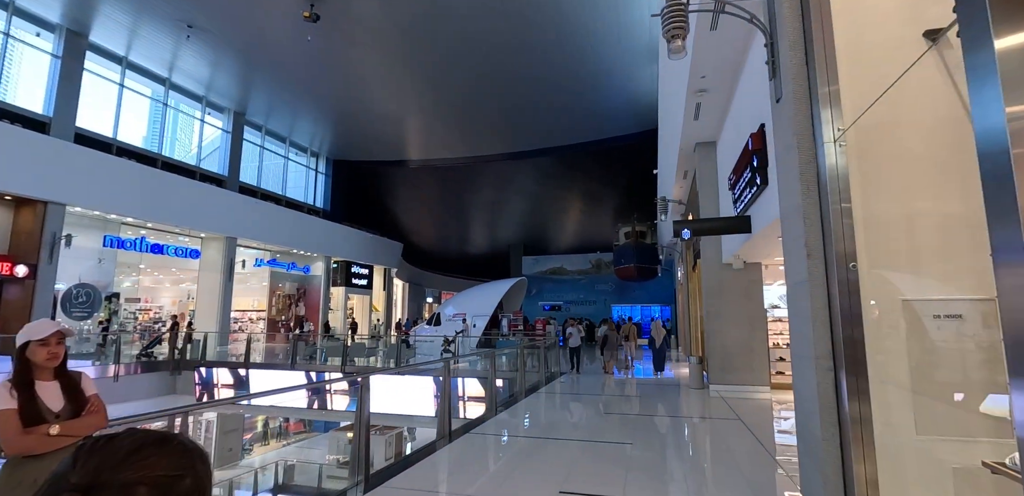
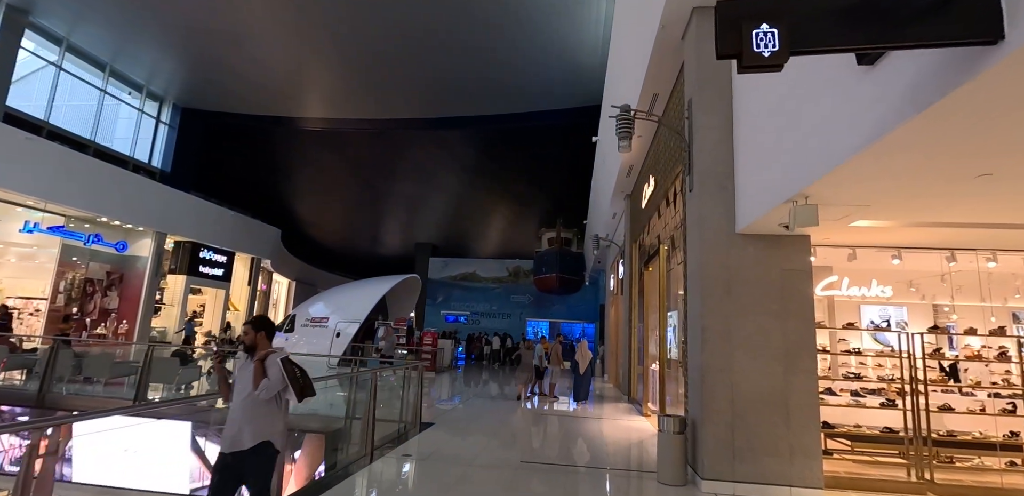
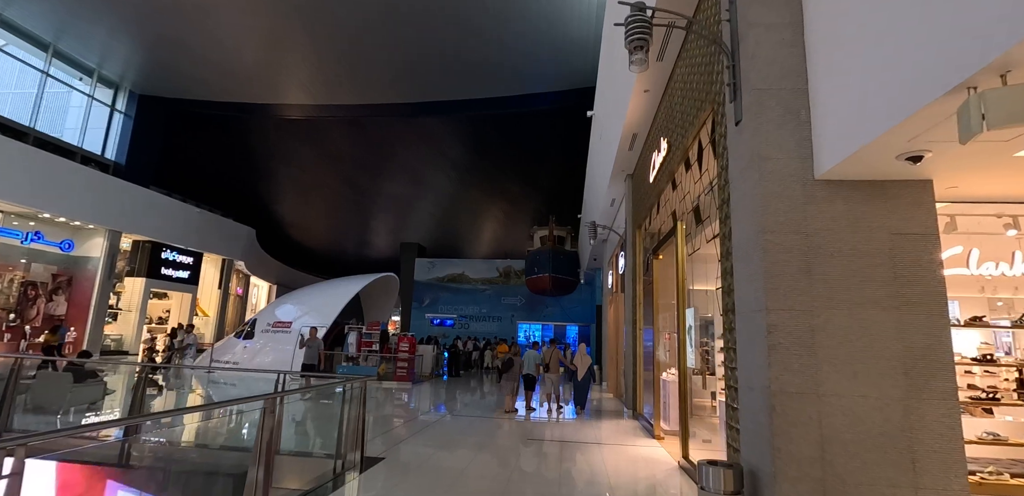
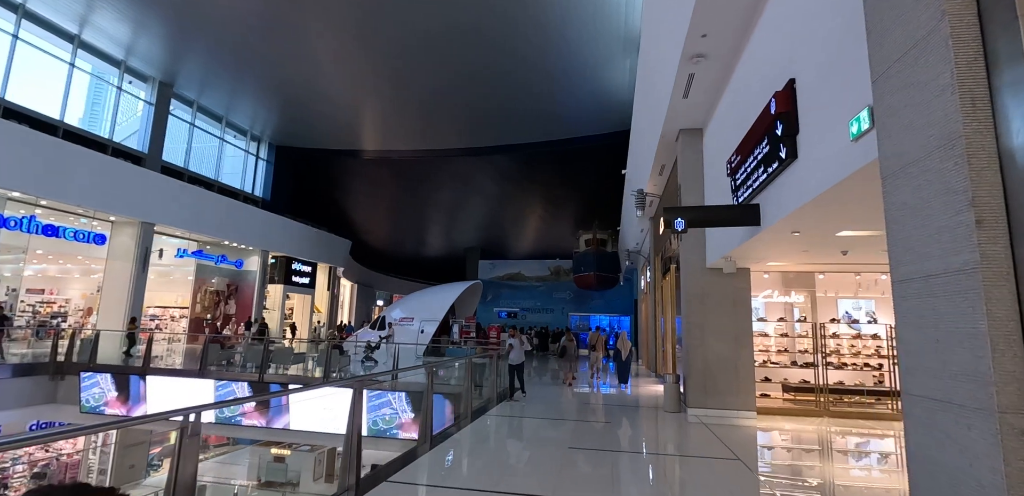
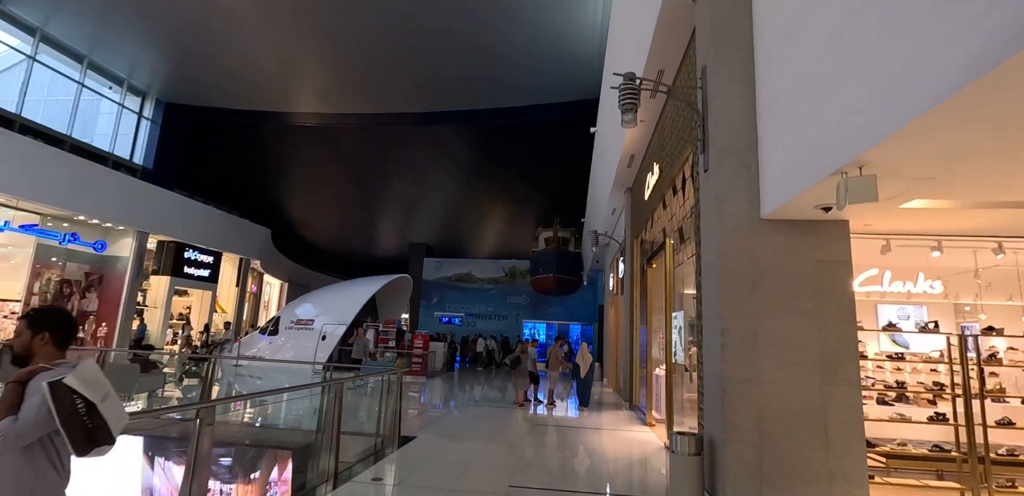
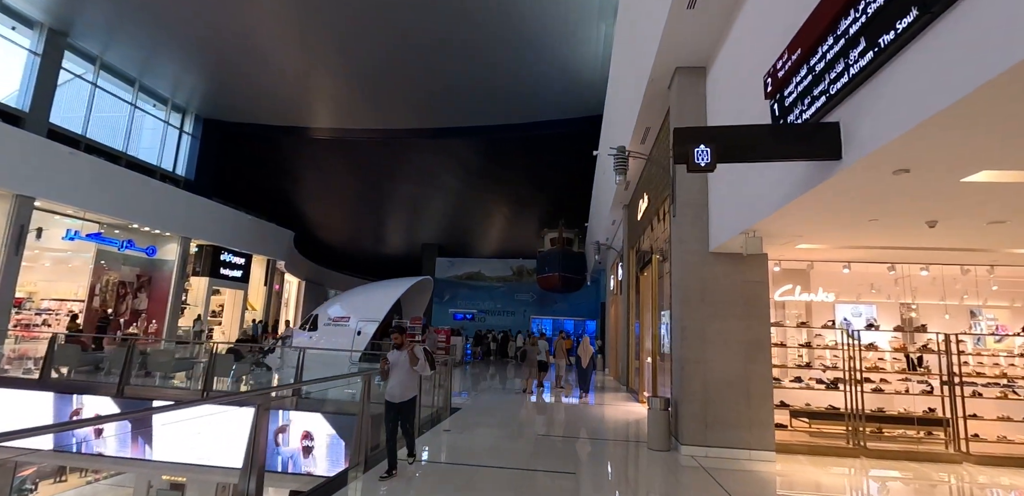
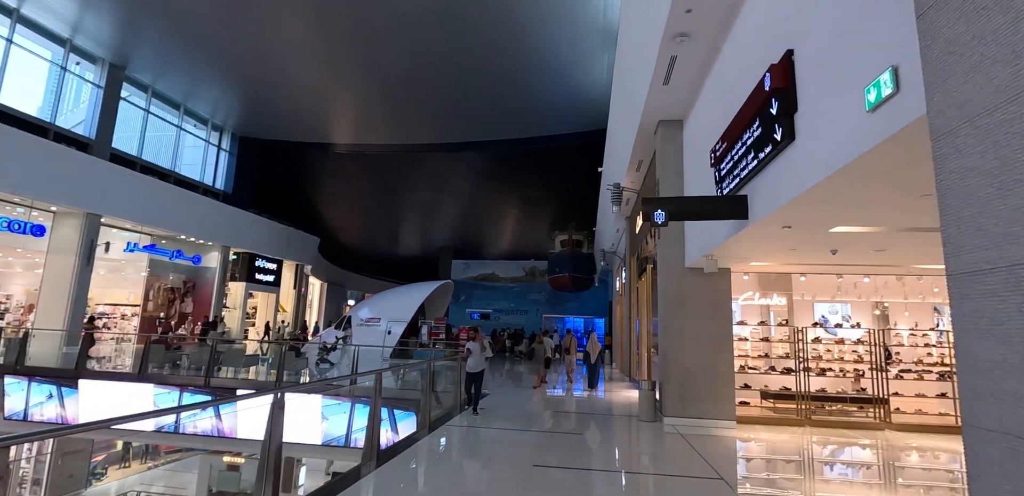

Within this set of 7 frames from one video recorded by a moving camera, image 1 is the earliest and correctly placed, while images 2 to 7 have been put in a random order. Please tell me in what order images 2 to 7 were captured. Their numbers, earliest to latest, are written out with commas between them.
4, 7, 6, 2, 5, 3
